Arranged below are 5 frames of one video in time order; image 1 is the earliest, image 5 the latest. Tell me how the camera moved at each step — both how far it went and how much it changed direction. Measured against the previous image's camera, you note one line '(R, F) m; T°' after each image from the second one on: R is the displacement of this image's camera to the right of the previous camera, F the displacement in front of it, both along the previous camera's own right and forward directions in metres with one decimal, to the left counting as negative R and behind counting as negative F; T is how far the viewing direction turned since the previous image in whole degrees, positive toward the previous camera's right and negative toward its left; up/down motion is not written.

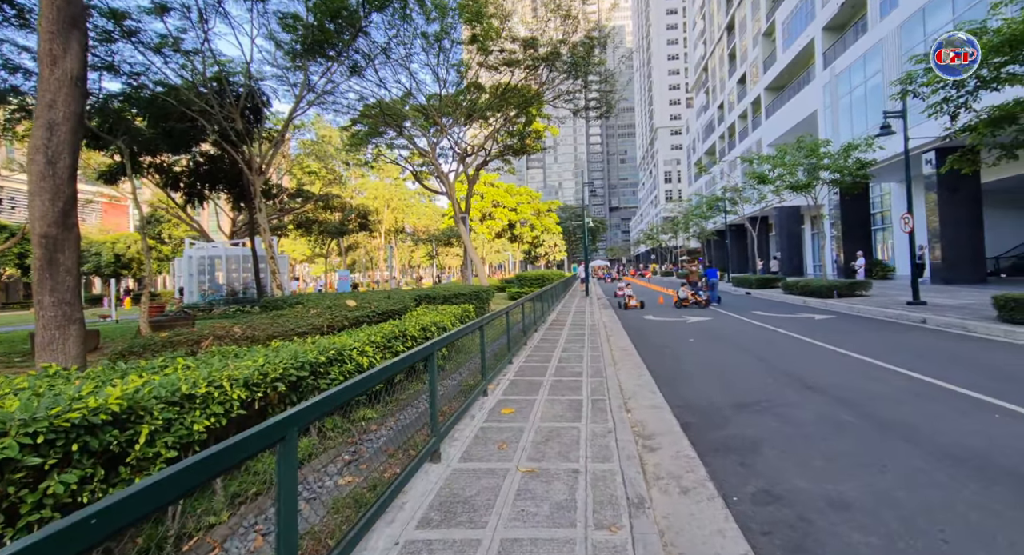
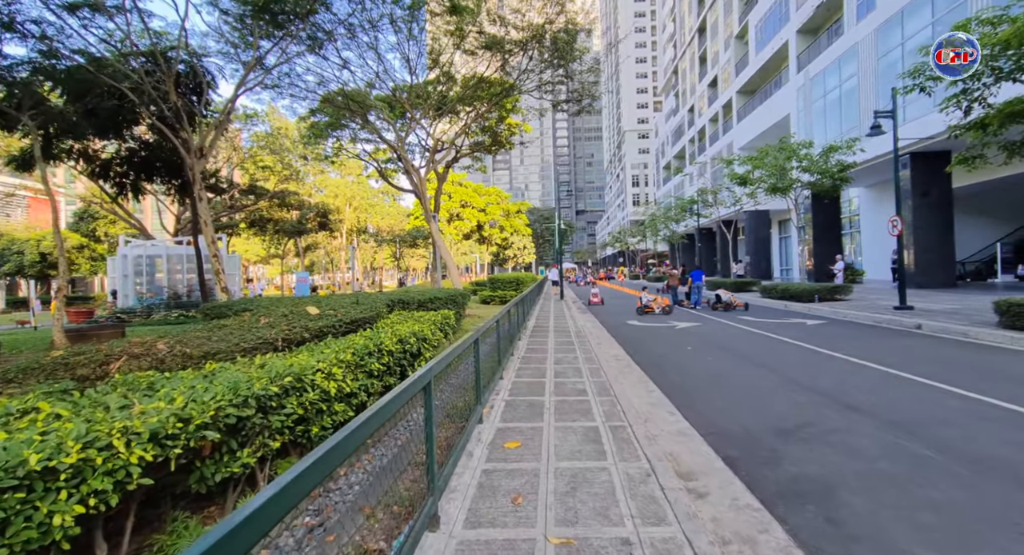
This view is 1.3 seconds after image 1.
(-0.4, +1.0) m; +4°
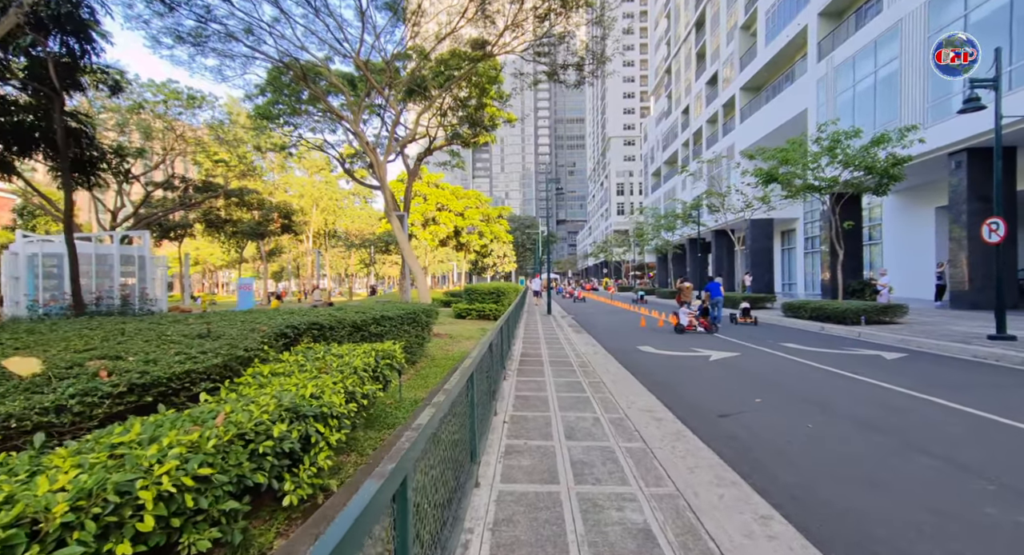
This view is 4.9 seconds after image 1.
(-0.1, +3.2) m; +2°
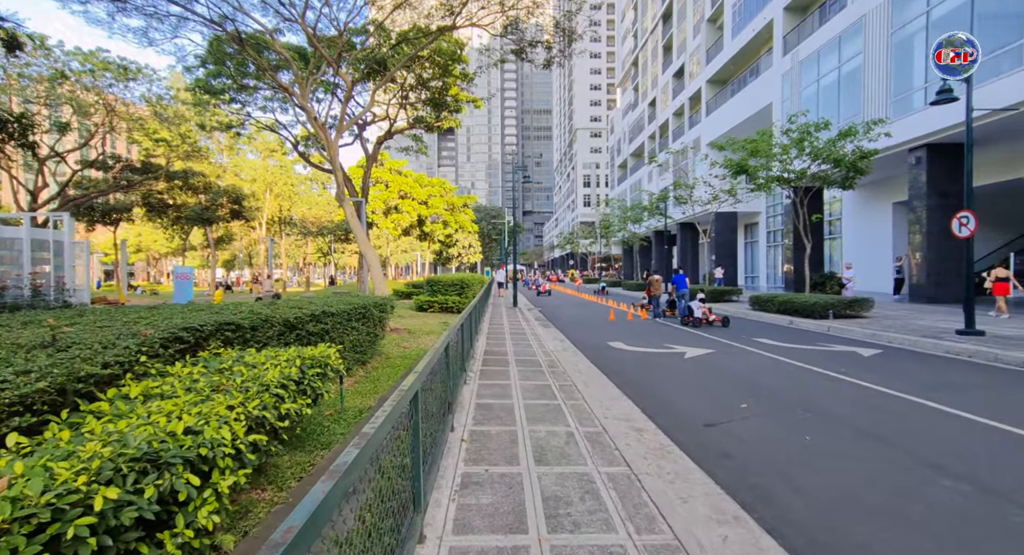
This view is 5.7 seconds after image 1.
(+0.1, +0.8) m; +4°
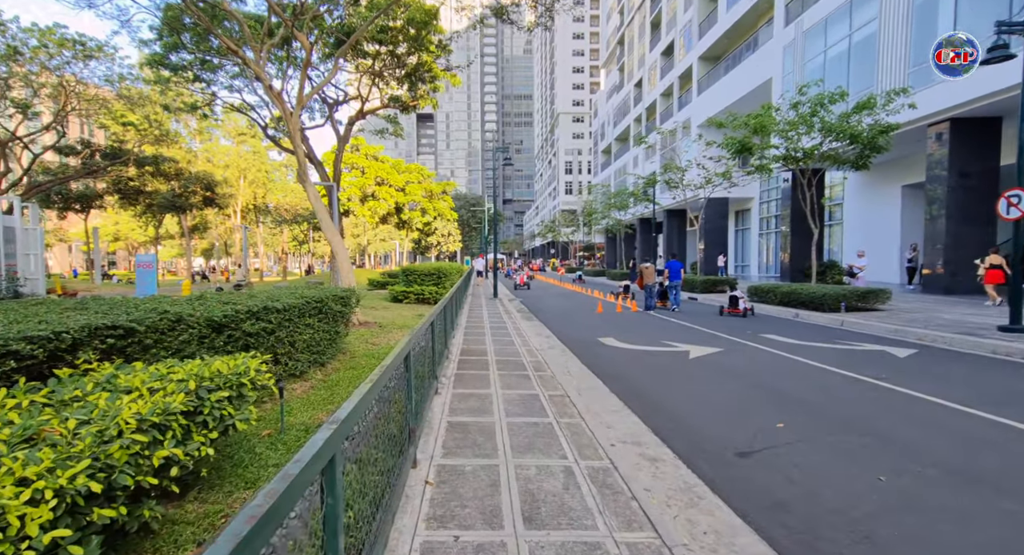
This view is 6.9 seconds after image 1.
(0.0, +1.1) m; +2°
